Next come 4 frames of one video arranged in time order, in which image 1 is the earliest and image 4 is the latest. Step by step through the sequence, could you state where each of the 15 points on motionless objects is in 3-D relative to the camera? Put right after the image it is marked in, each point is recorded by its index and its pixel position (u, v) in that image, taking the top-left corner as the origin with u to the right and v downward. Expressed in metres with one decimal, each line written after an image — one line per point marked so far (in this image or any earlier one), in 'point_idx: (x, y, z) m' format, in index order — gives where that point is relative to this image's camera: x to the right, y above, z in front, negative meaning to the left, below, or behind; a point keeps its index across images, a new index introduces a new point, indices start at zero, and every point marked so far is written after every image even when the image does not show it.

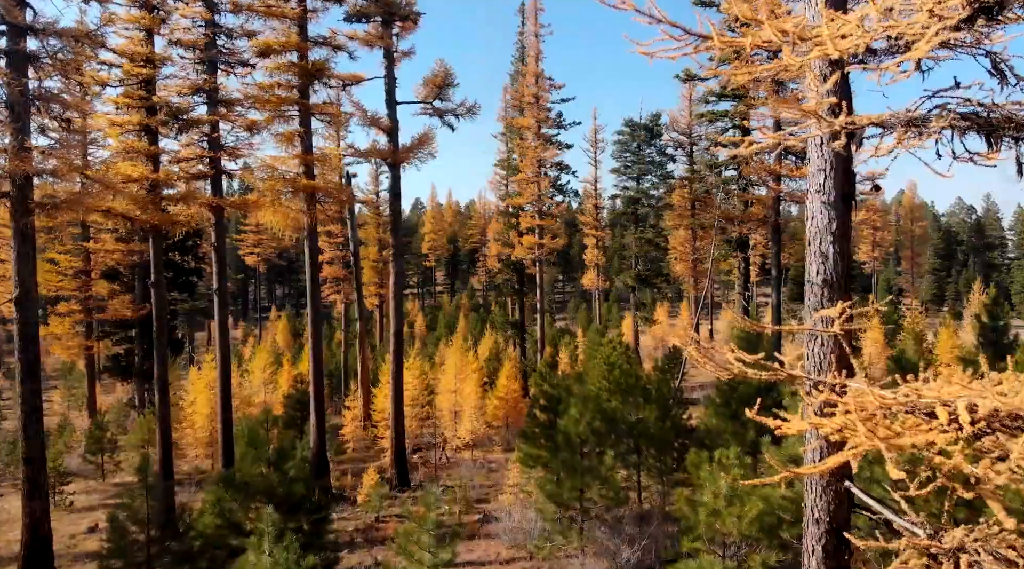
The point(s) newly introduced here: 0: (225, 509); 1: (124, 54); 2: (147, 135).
0: (-5.1, -4.0, +14.8) m
1: (-8.6, +5.1, +19.0) m
2: (-8.3, +3.4, +19.4) m
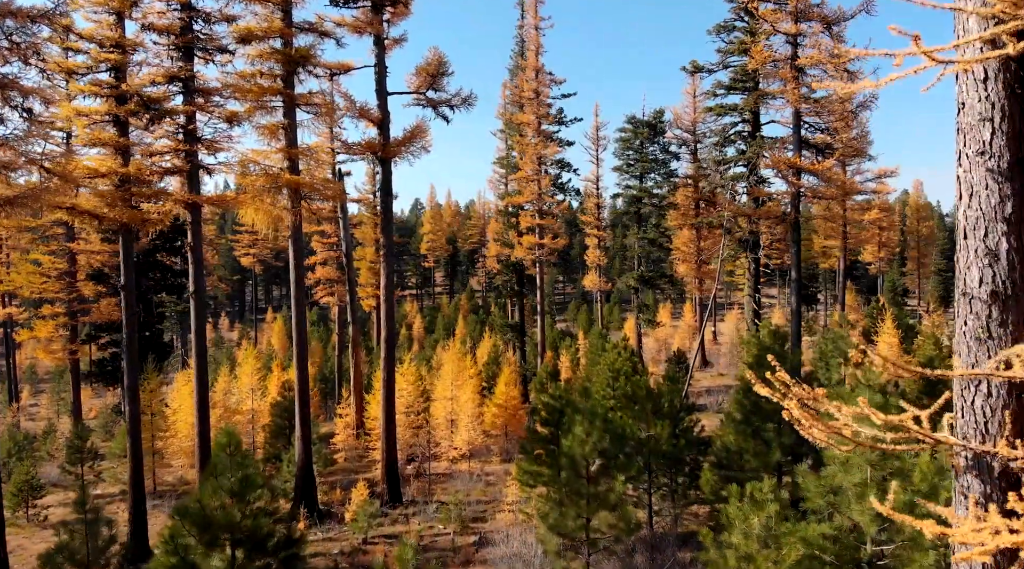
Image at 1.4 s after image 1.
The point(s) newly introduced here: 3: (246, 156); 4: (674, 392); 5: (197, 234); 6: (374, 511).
0: (-5.1, -4.0, +13.5) m
1: (-8.6, +5.0, +17.6) m
2: (-8.3, +3.3, +18.0) m
3: (-6.1, +3.0, +19.8) m
4: (+3.4, -2.2, +17.7) m
5: (-7.0, +1.1, +19.1) m
6: (-3.0, -4.9, +18.5) m
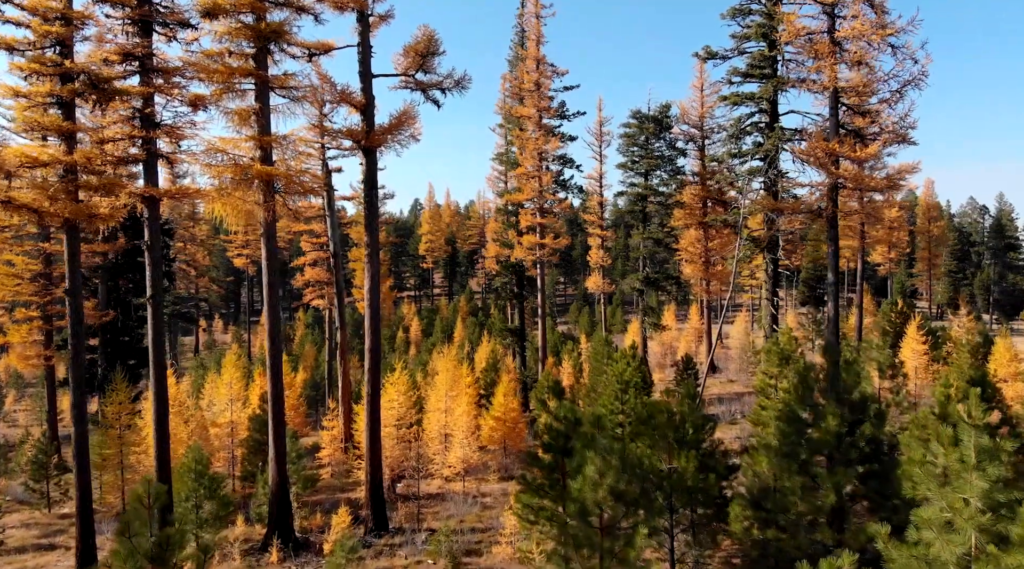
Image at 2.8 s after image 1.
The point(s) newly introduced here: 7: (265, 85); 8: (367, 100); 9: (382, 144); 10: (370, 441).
0: (-5.1, -4.1, +11.3) m
1: (-8.7, +5.0, +15.5) m
2: (-8.3, +3.3, +15.9) m
3: (-6.2, +2.9, +17.7) m
4: (+3.3, -2.3, +15.6) m
5: (-7.1, +1.1, +17.0) m
6: (-3.0, -5.0, +16.4) m
7: (-5.3, +4.3, +18.4) m
8: (-3.2, +4.1, +18.9) m
9: (-2.9, +3.1, +18.9) m
10: (-3.2, -3.5, +19.3) m
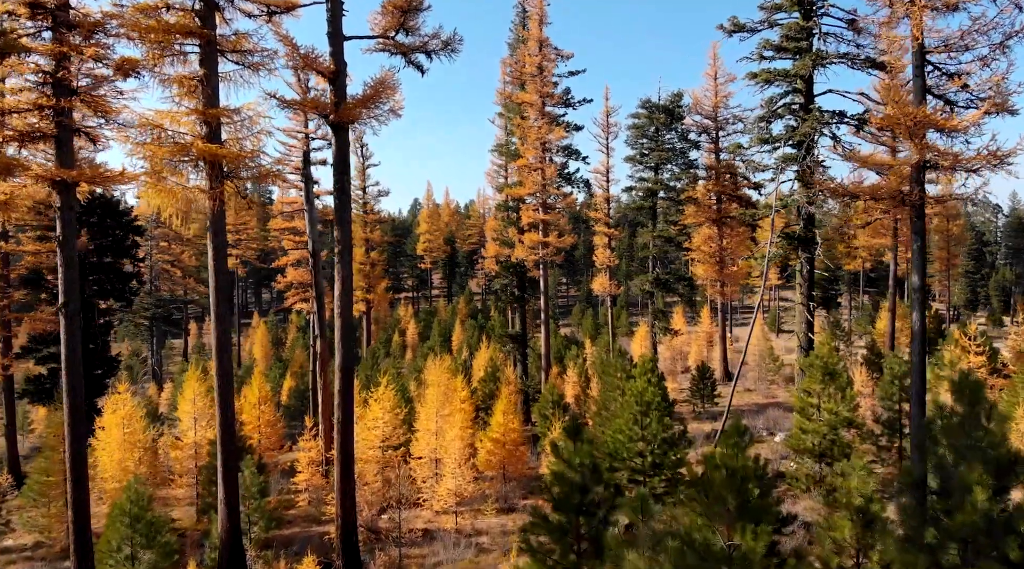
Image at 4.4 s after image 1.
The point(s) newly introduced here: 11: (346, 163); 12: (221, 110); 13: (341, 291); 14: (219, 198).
0: (-5.1, -4.2, +8.1) m
1: (-8.7, +4.9, +12.3) m
2: (-8.3, +3.2, +12.7) m
3: (-6.2, +2.8, +14.5) m
4: (+3.3, -2.4, +12.3) m
5: (-7.1, +1.0, +13.8) m
6: (-3.0, -5.0, +13.2) m
7: (-5.3, +4.2, +15.2) m
8: (-3.2, +4.0, +15.7) m
9: (-2.9, +3.0, +15.7) m
10: (-3.2, -3.6, +16.1) m
11: (-3.1, +2.3, +16.0) m
12: (-5.1, +3.1, +15.1) m
13: (-3.3, -0.4, +17.0) m
14: (-5.2, +1.6, +15.2) m
